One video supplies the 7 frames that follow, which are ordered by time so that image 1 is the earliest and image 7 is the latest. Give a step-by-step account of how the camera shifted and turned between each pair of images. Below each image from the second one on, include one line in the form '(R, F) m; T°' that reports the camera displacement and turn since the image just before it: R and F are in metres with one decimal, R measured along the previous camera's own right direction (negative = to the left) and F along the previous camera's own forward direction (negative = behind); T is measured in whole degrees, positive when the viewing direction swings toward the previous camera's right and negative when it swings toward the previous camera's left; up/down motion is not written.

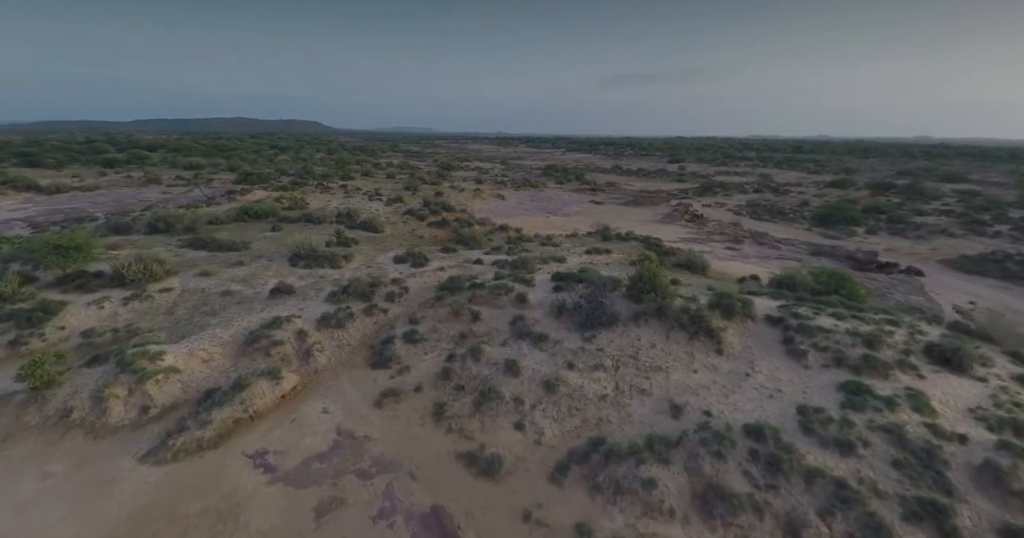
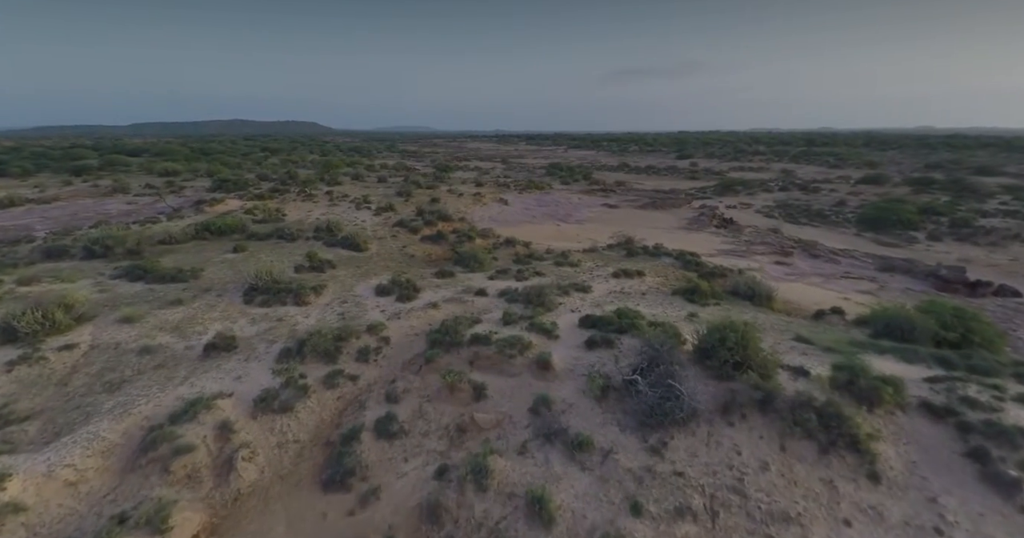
(-0.3, +4.0) m; 0°
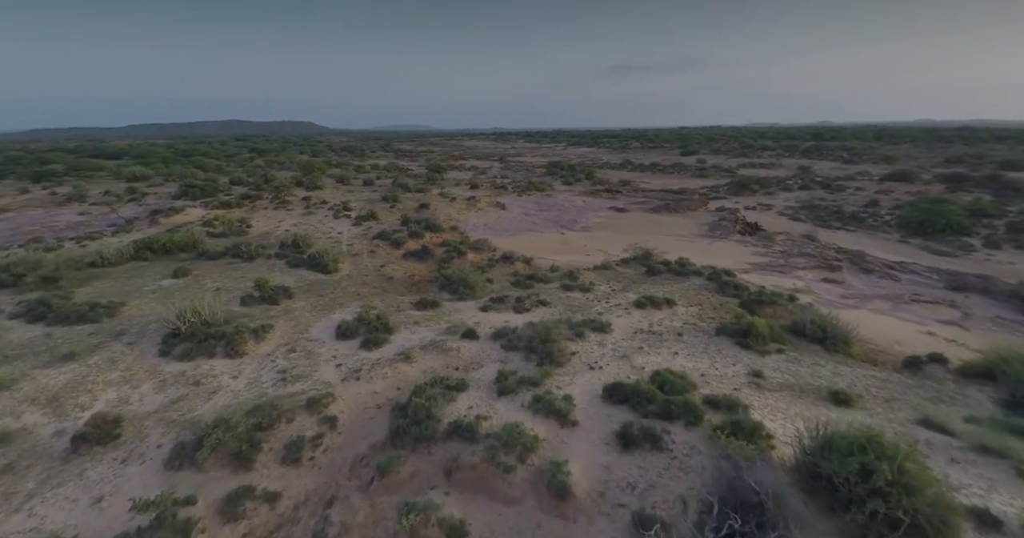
(+0.1, +3.5) m; 0°
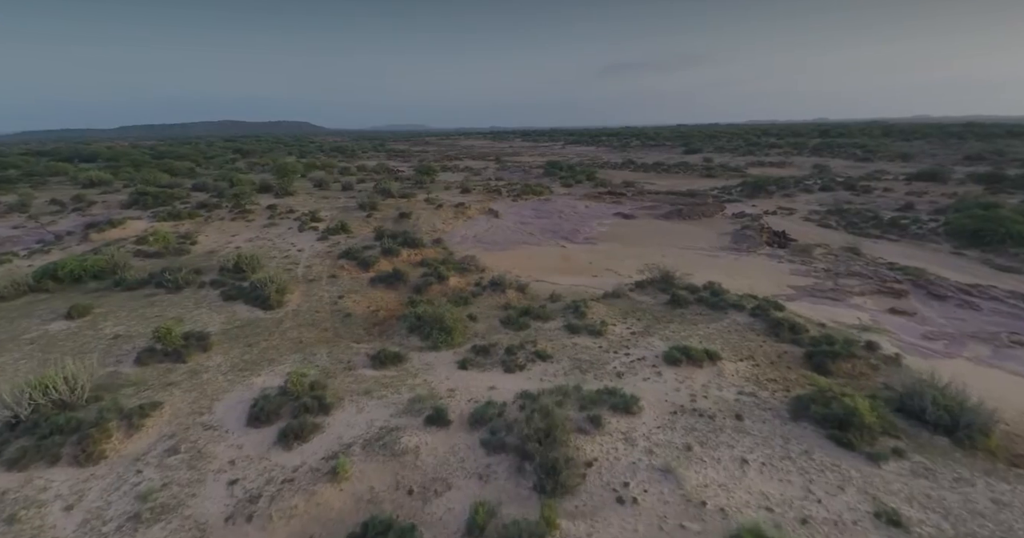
(+0.3, +3.7) m; 0°
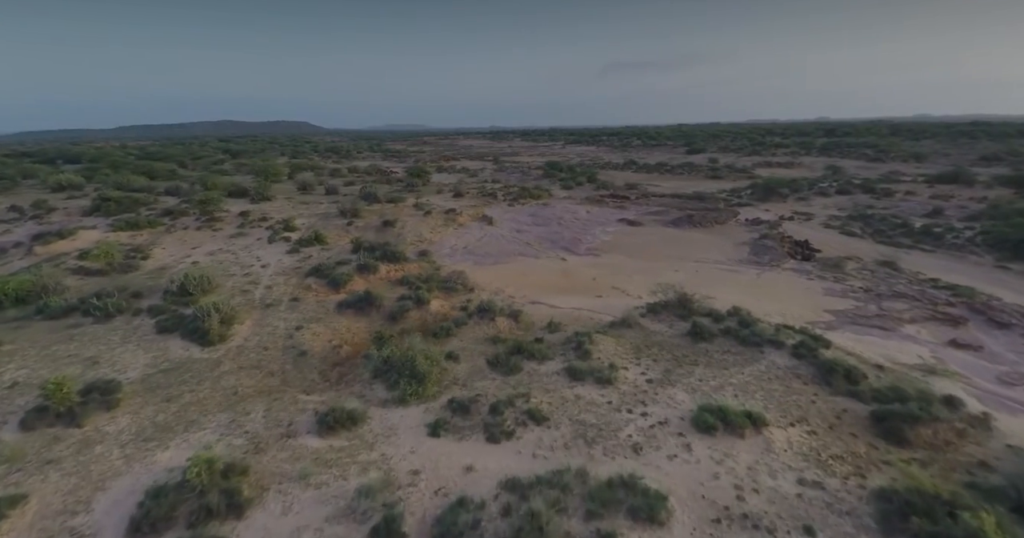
(+0.3, +2.4) m; 0°
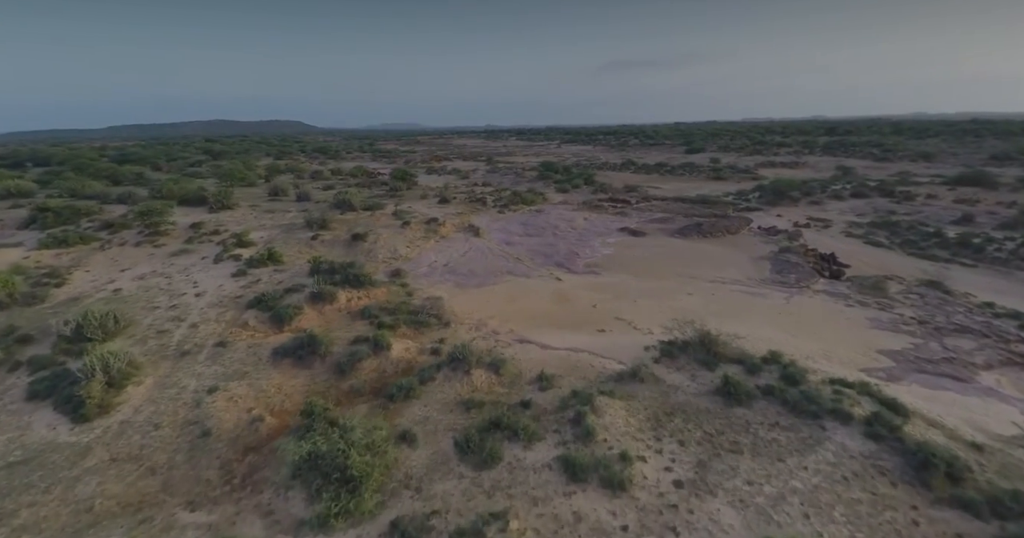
(+0.4, +2.8) m; 0°
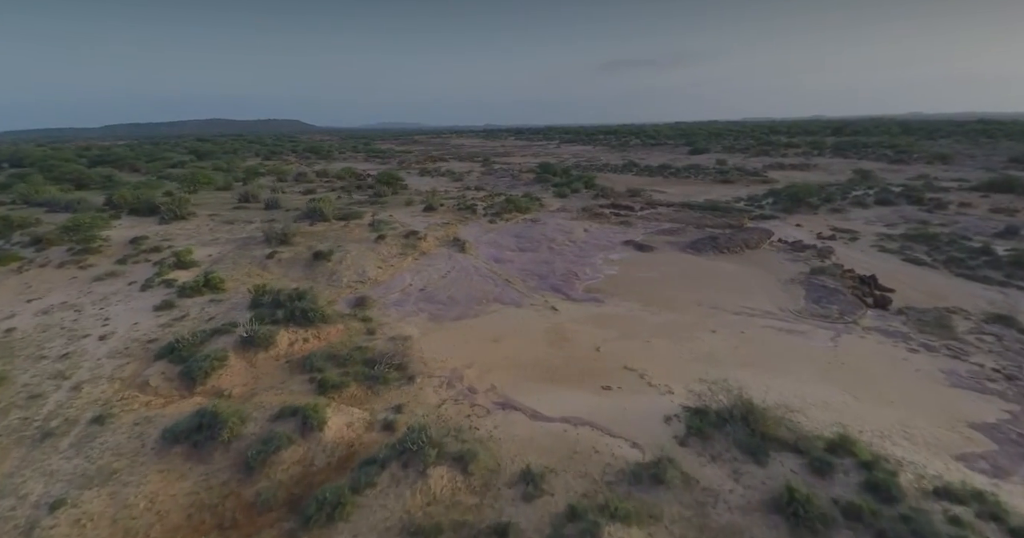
(+0.4, +2.9) m; 0°
